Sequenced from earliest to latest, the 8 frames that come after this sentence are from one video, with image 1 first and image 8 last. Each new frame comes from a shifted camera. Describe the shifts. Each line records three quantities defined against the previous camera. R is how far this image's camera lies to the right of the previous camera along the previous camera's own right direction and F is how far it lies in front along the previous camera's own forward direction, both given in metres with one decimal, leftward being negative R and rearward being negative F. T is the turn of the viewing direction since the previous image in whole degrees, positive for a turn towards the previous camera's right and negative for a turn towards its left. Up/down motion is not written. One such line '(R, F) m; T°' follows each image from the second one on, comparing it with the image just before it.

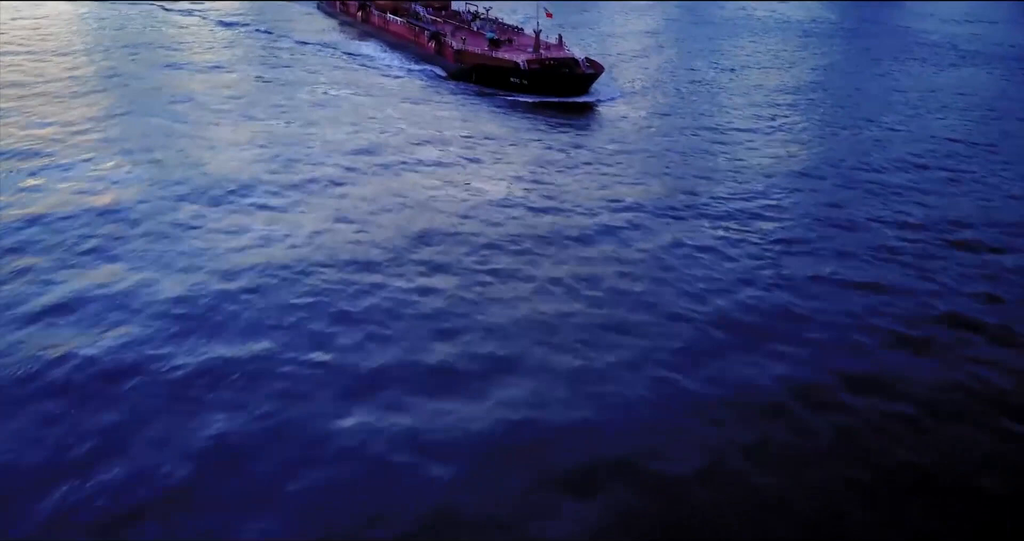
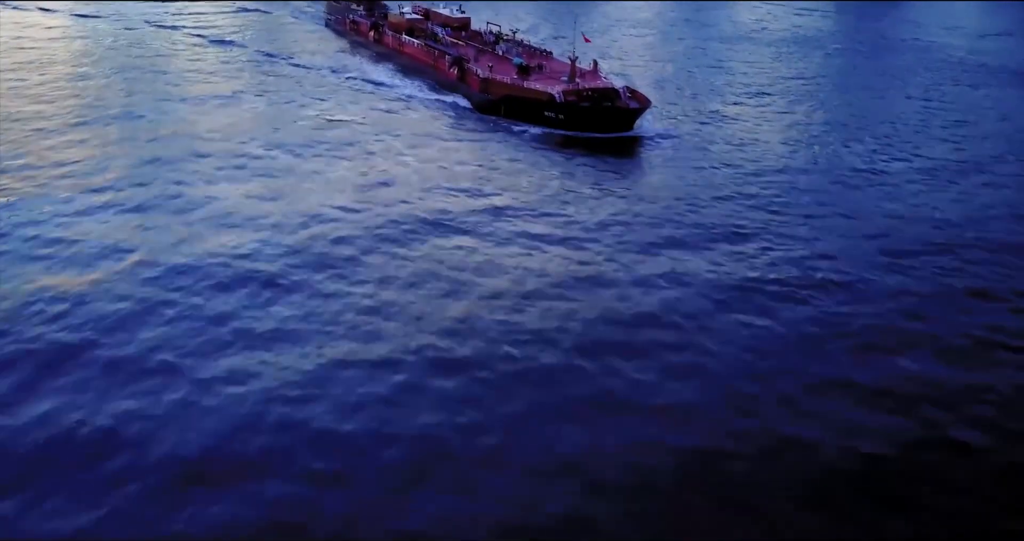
(-1.4, +4.3) m; 0°
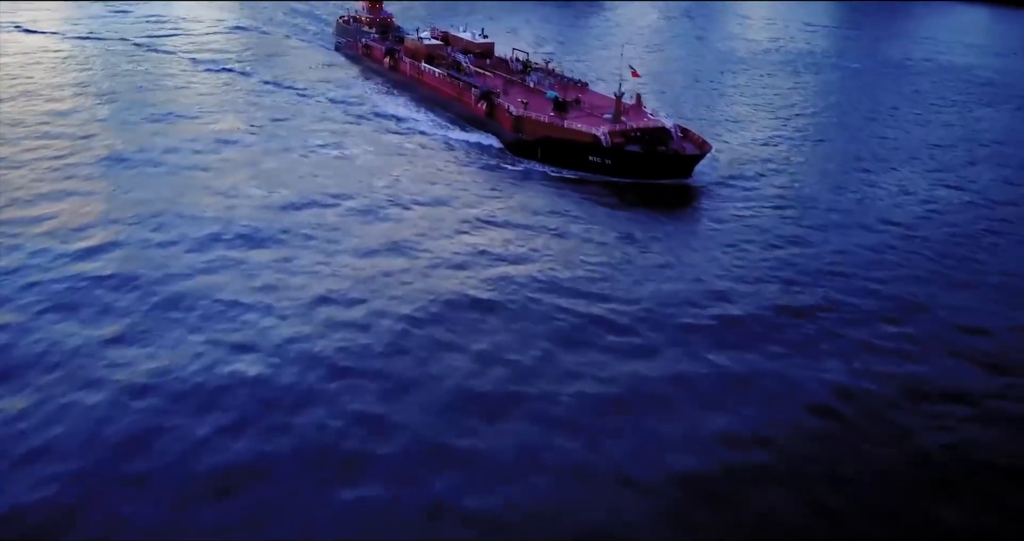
(-1.6, +4.1) m; 0°
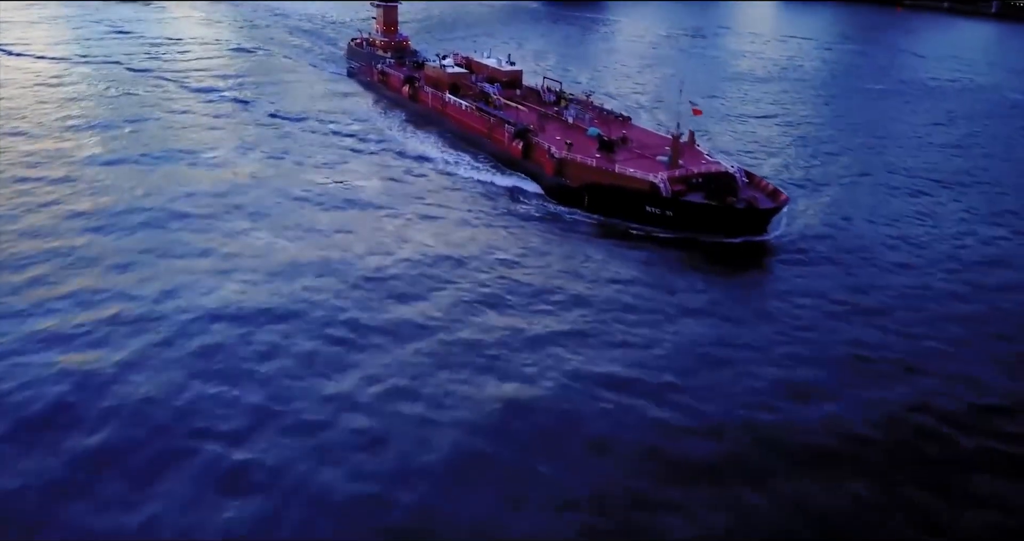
(-1.7, +3.7) m; 0°
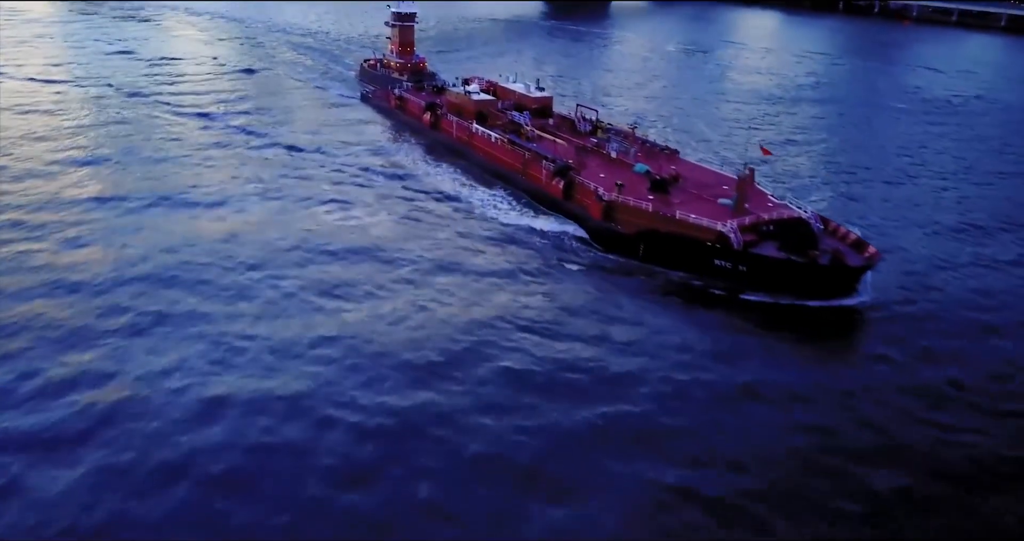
(-1.6, +3.2) m; 0°
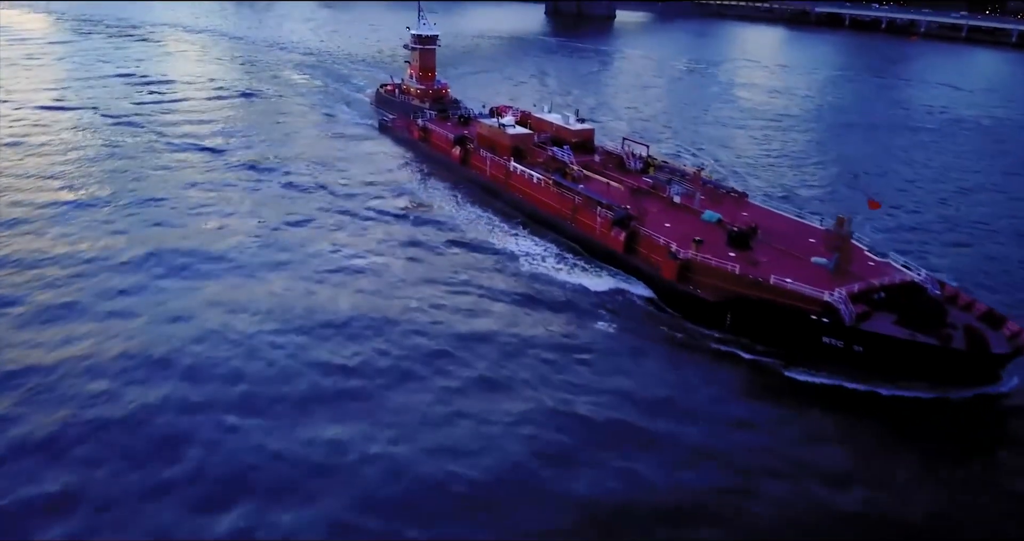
(-1.9, +3.7) m; 0°
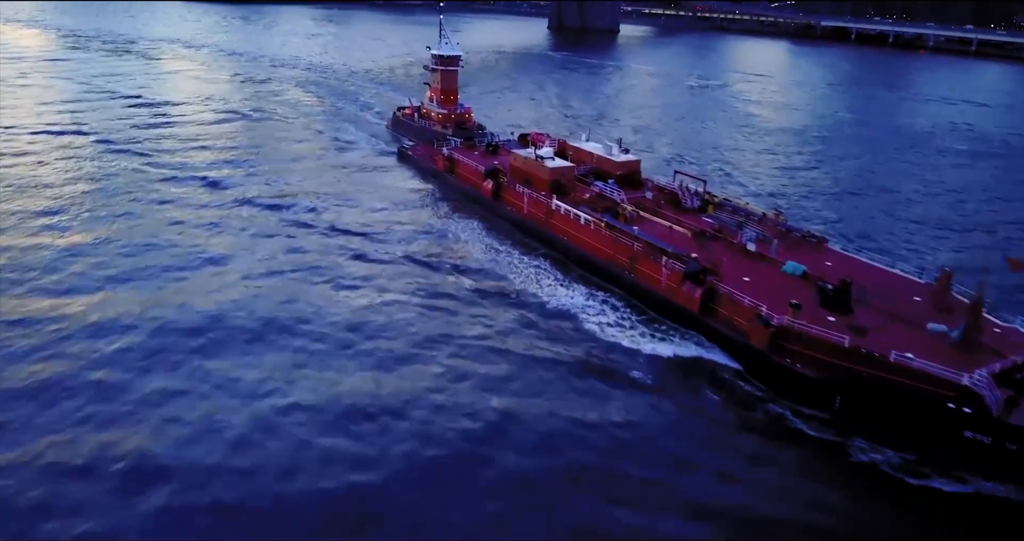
(-1.7, +3.4) m; 0°
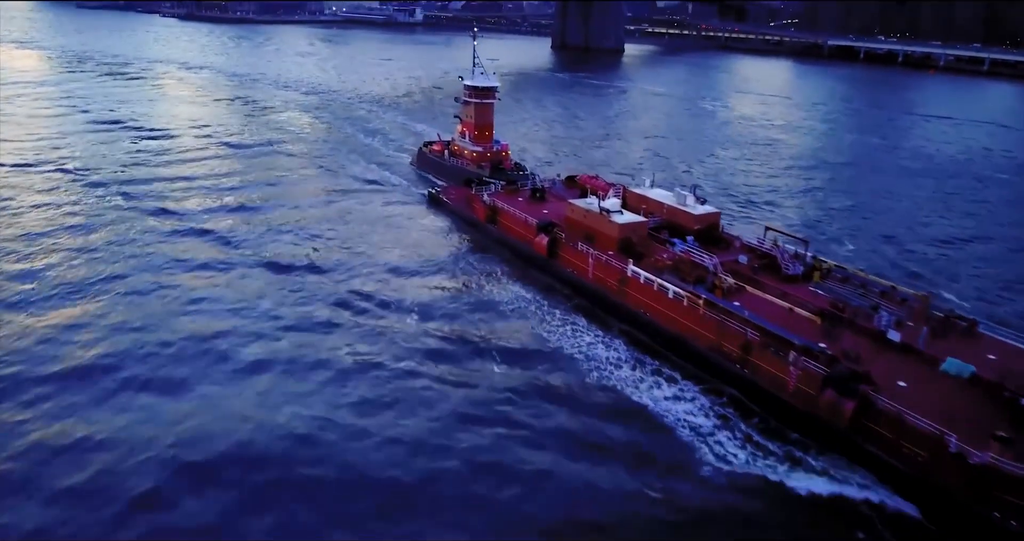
(-2.3, +4.8) m; 0°
